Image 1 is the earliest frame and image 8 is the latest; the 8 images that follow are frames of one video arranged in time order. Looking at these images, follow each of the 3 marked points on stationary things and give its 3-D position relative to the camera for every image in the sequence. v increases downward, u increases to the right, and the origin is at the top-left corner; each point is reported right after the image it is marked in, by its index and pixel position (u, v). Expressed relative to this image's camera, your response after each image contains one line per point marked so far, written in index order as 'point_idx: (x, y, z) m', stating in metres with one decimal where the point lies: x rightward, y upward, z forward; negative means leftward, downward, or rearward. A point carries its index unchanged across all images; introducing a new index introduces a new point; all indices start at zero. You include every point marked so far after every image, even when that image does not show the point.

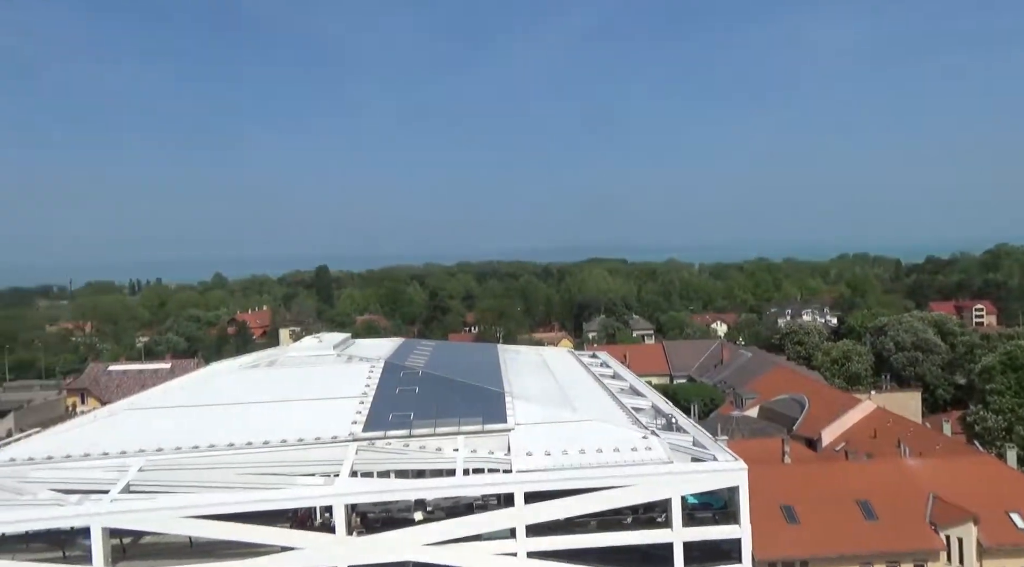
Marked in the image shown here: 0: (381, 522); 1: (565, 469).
0: (-3.1, -5.6, +19.7) m
1: (+1.1, -3.8, +17.1) m
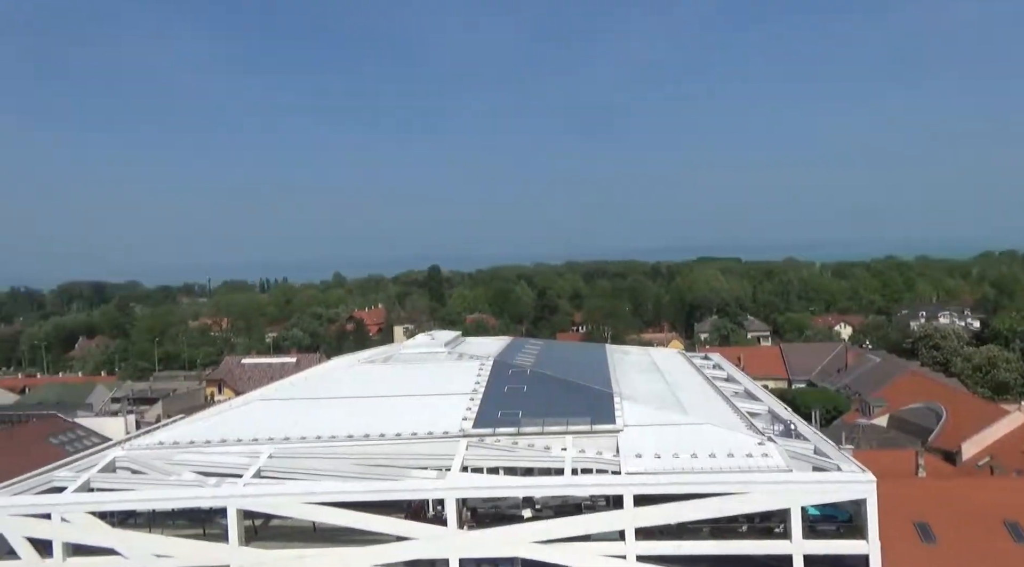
0: (-0.5, -5.5, +19.8) m
1: (+3.3, -3.8, +16.7) m
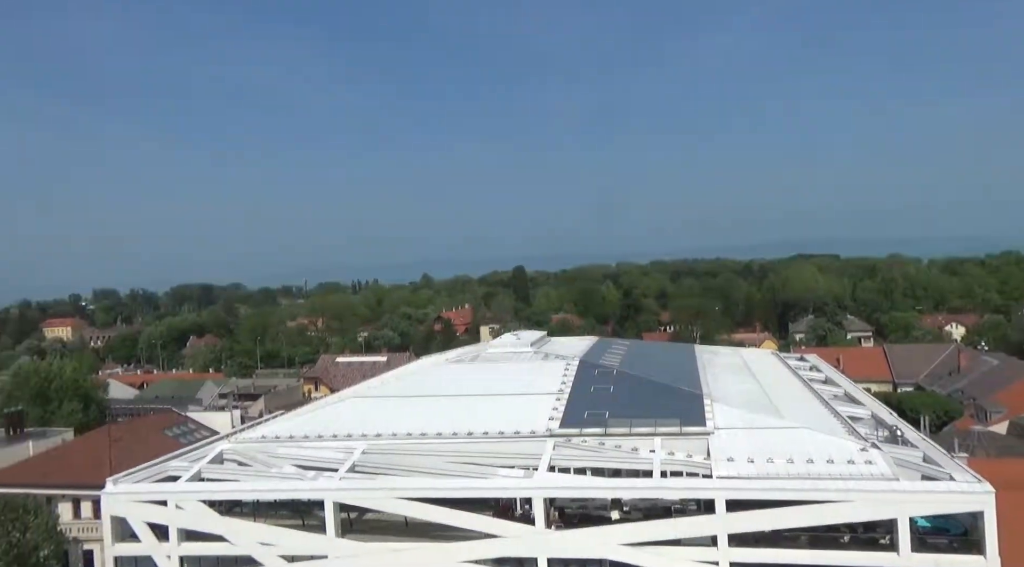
0: (+1.5, -5.5, +19.6) m
1: (+5.1, -3.8, +16.1) m
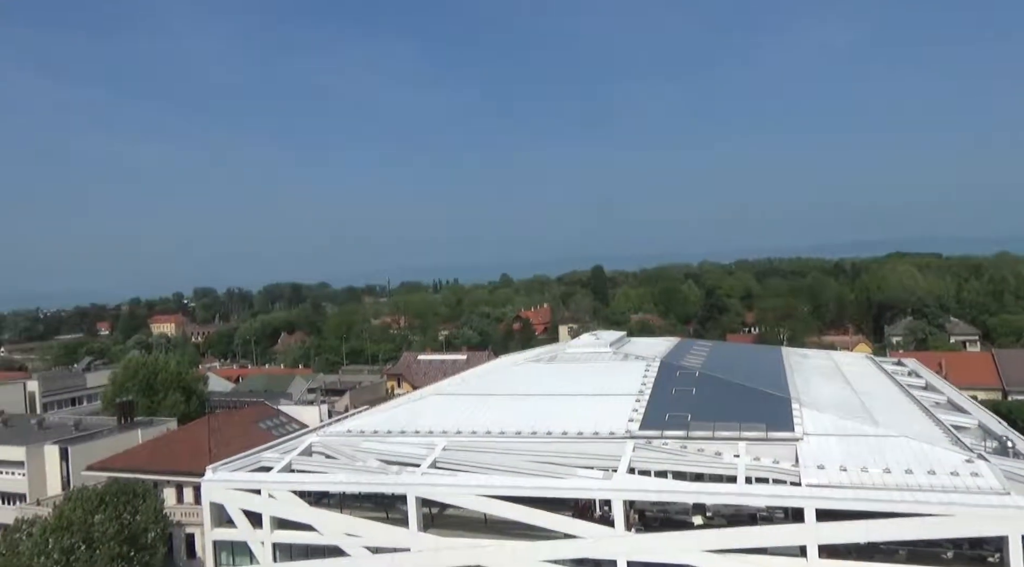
0: (+3.4, -5.5, +19.2) m
1: (+6.6, -3.8, +15.4) m
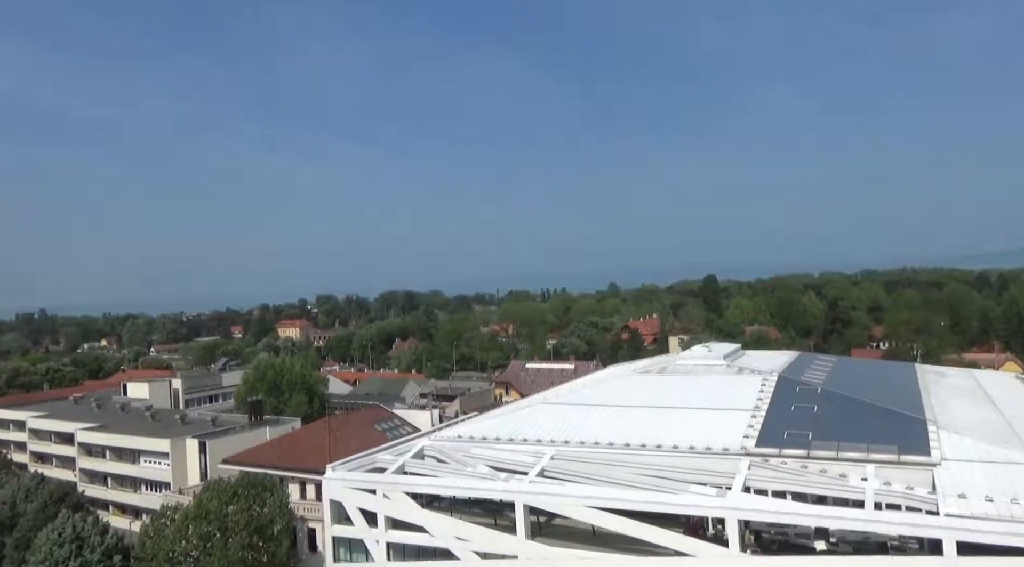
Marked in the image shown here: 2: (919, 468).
0: (+5.8, -5.8, +18.2) m
1: (+8.5, -4.0, +14.0) m
2: (+9.4, -4.2, +19.1) m
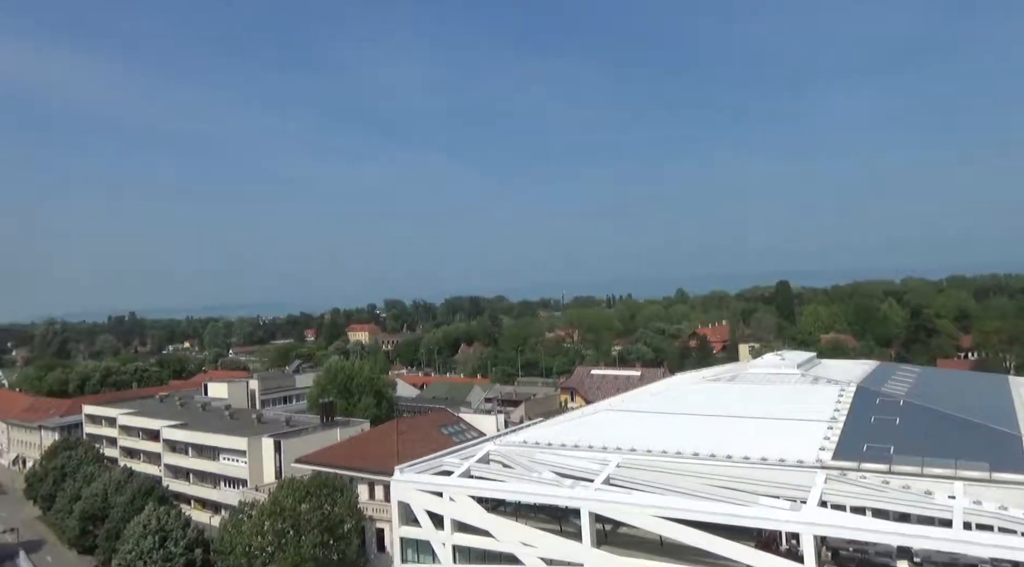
0: (+7.2, -5.9, +17.3) m
1: (+9.6, -4.1, +13.0) m
2: (+10.9, -4.4, +18.0) m
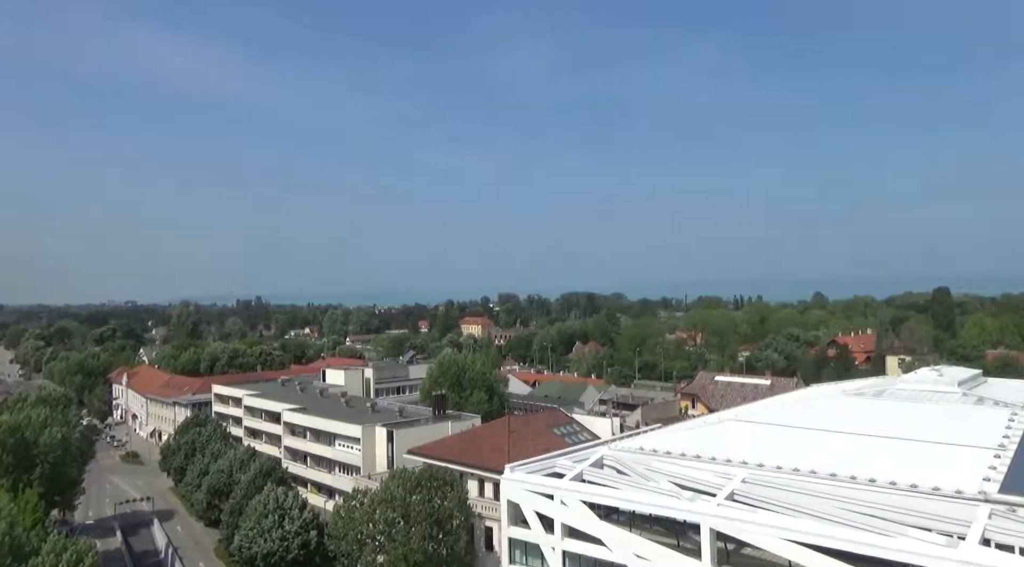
0: (+8.1, -5.8, +12.9) m
1: (+9.8, -4.0, +8.2) m
2: (+11.9, -4.4, +13.0) m
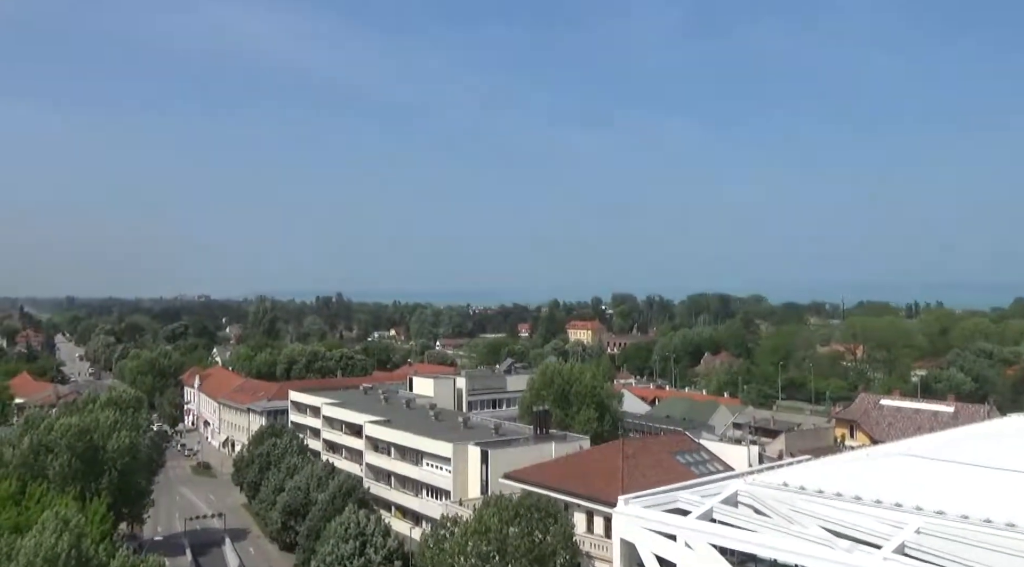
0: (+7.2, -3.8, +0.1) m
1: (+8.2, -1.9, -4.8) m
2: (+10.9, -2.4, -0.4) m
